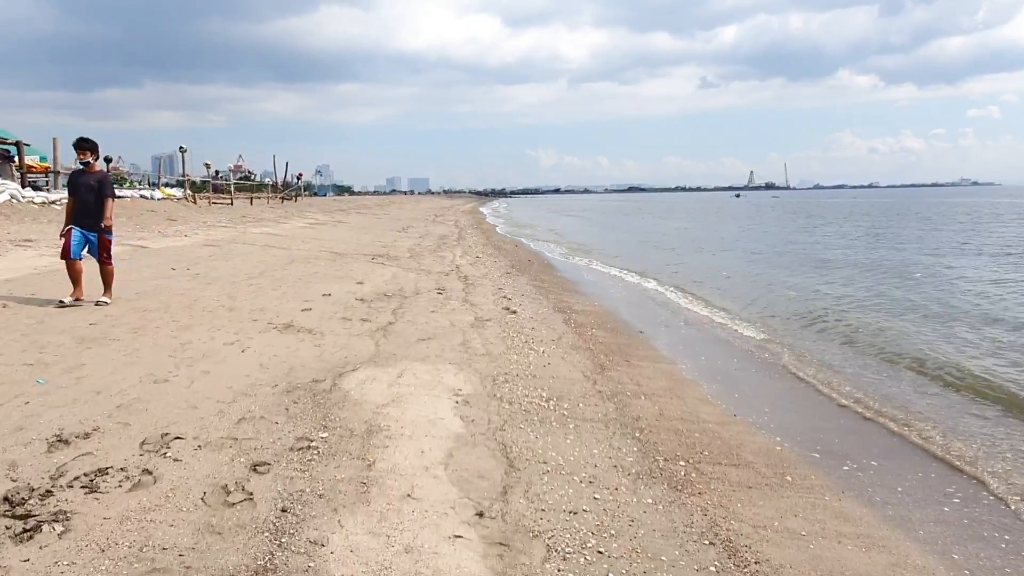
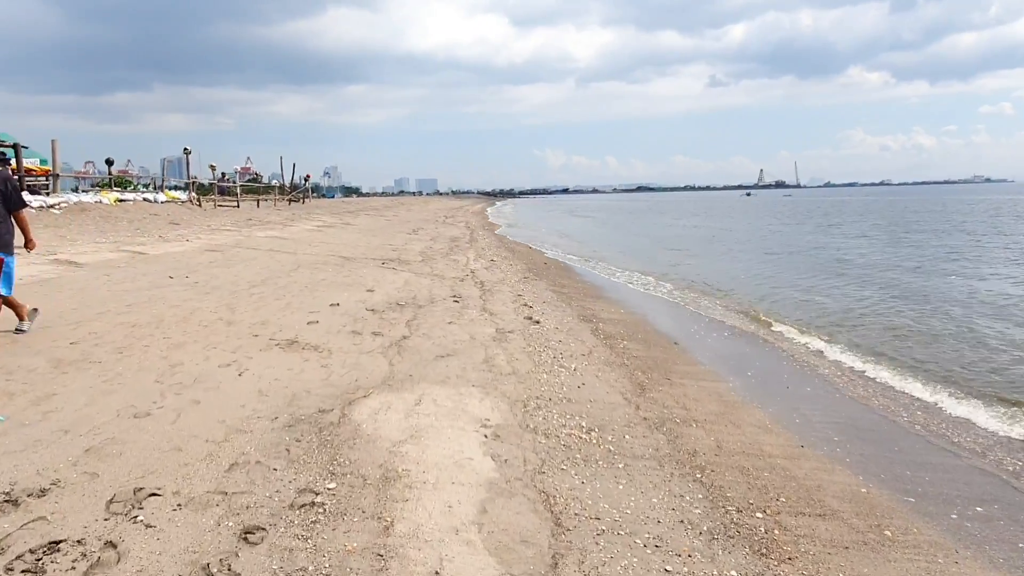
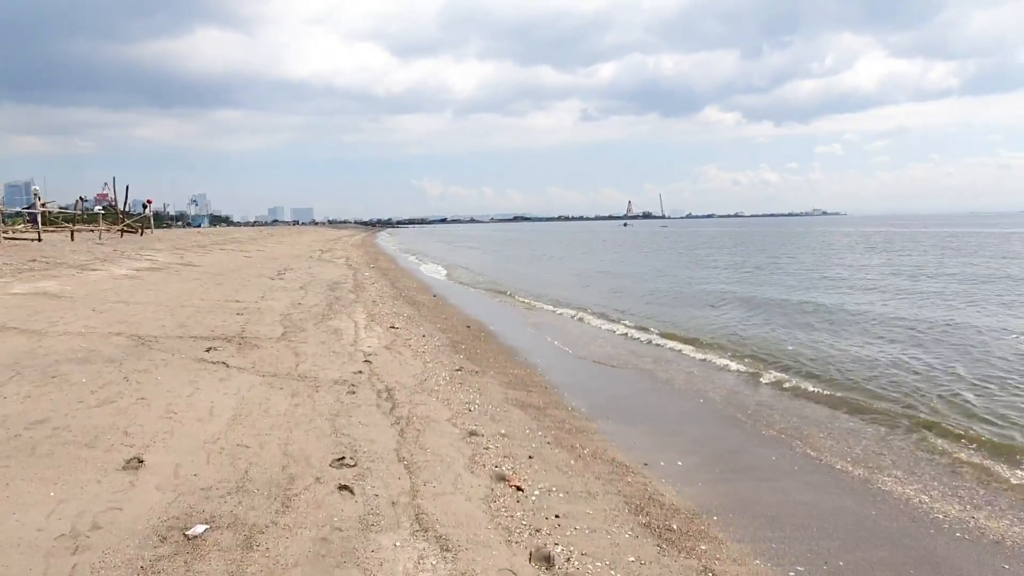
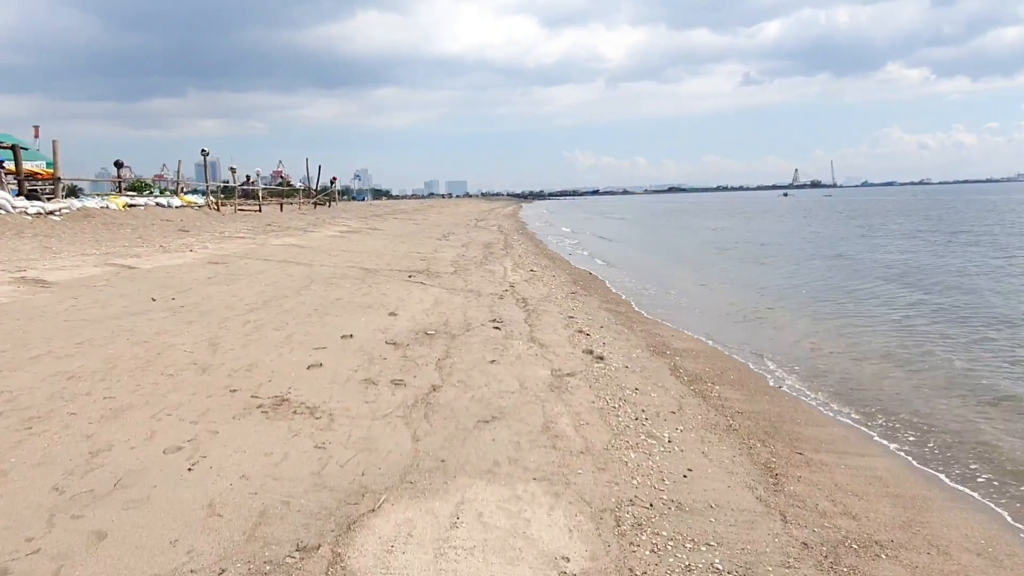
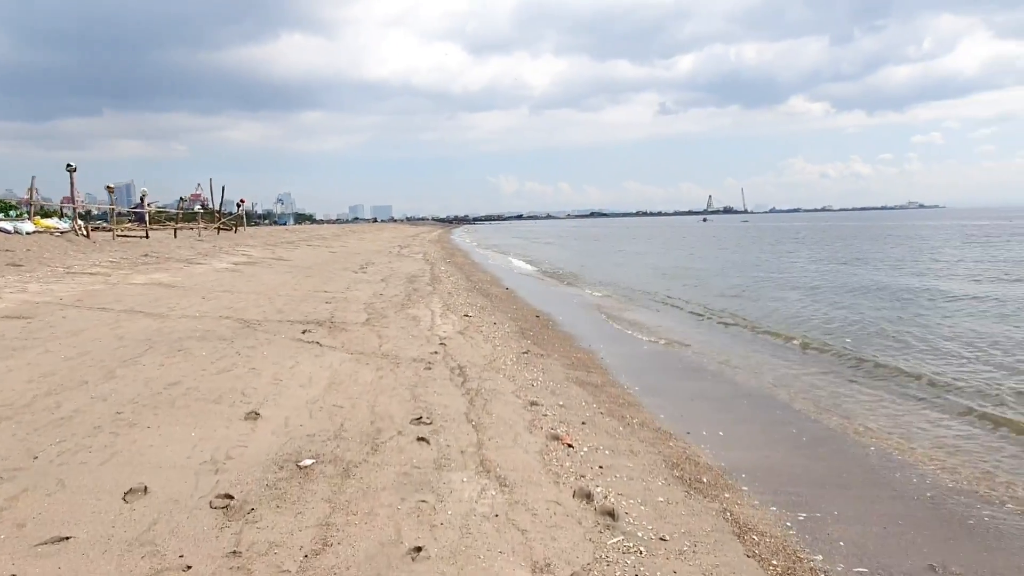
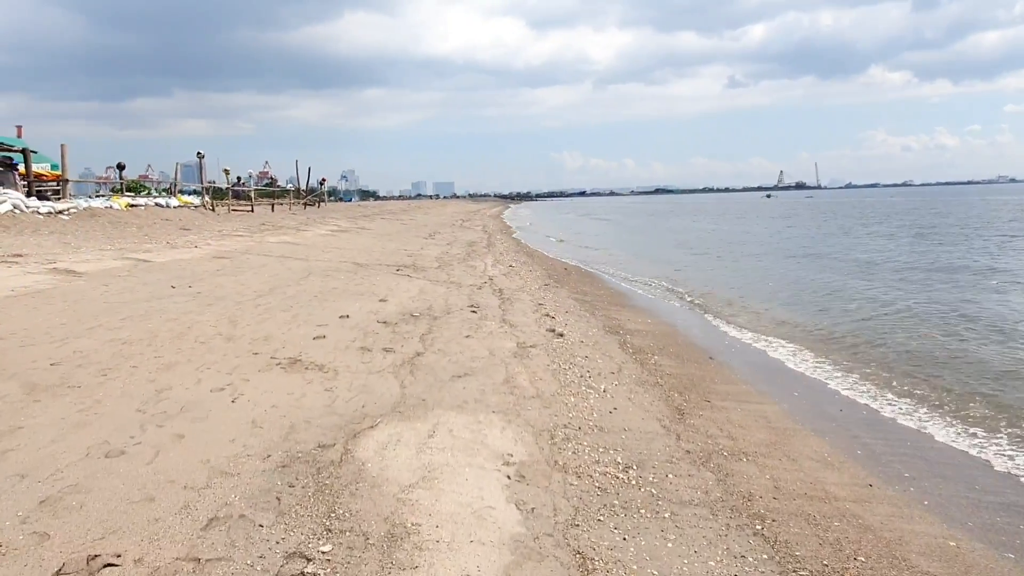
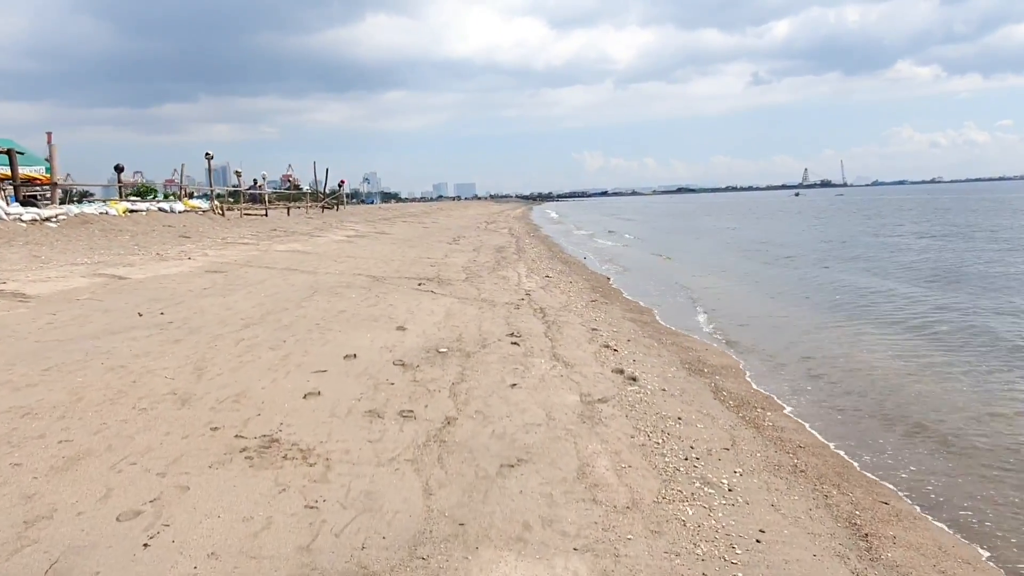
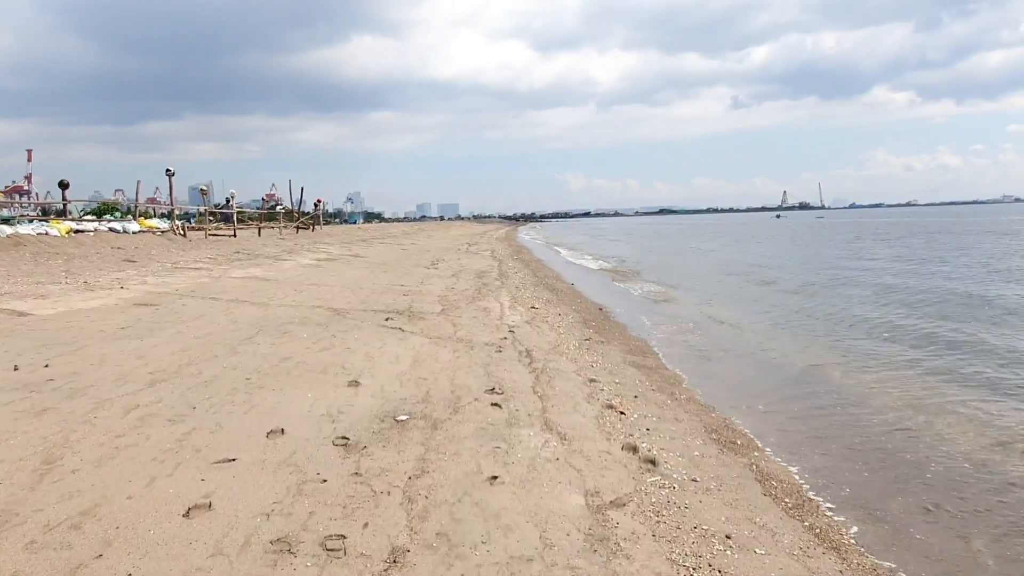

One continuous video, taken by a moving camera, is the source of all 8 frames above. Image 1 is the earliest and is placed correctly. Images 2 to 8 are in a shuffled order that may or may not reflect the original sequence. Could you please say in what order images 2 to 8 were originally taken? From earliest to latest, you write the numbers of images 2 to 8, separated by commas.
2, 6, 4, 7, 8, 5, 3
